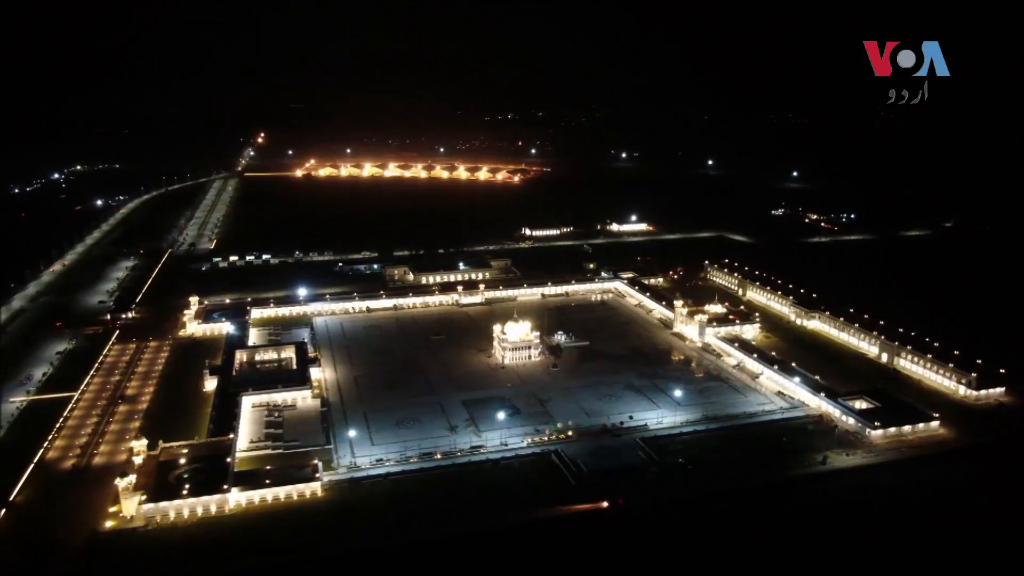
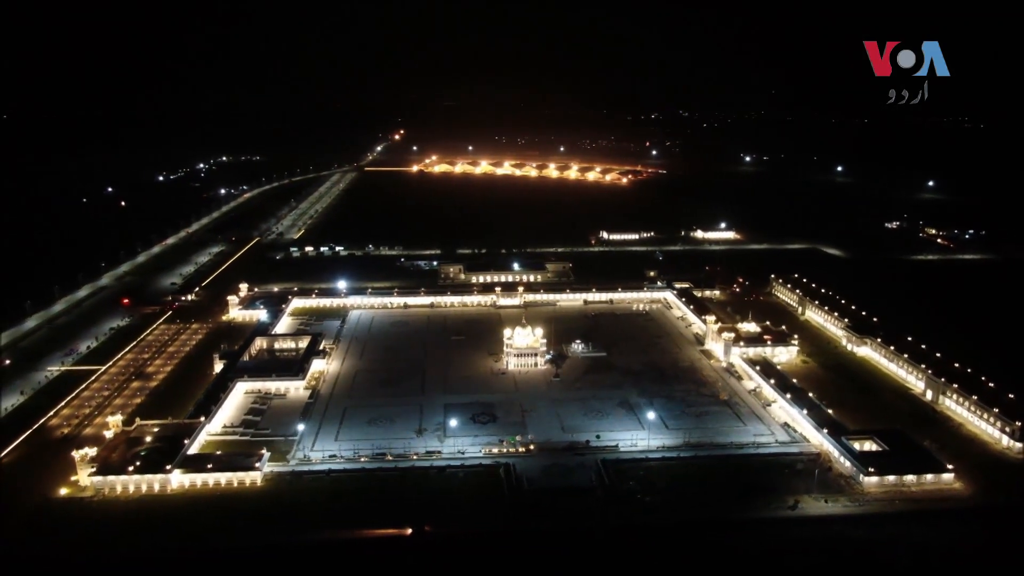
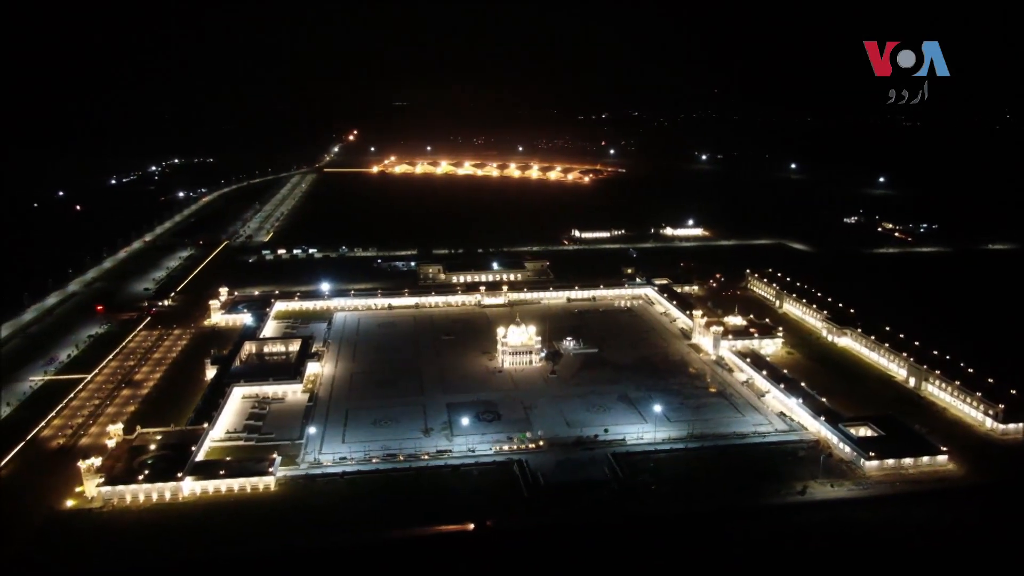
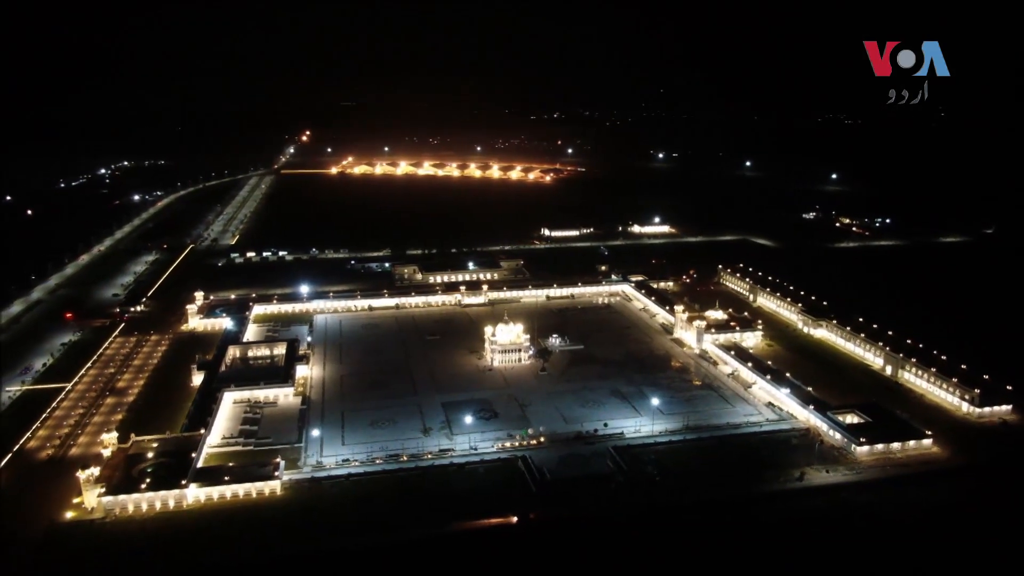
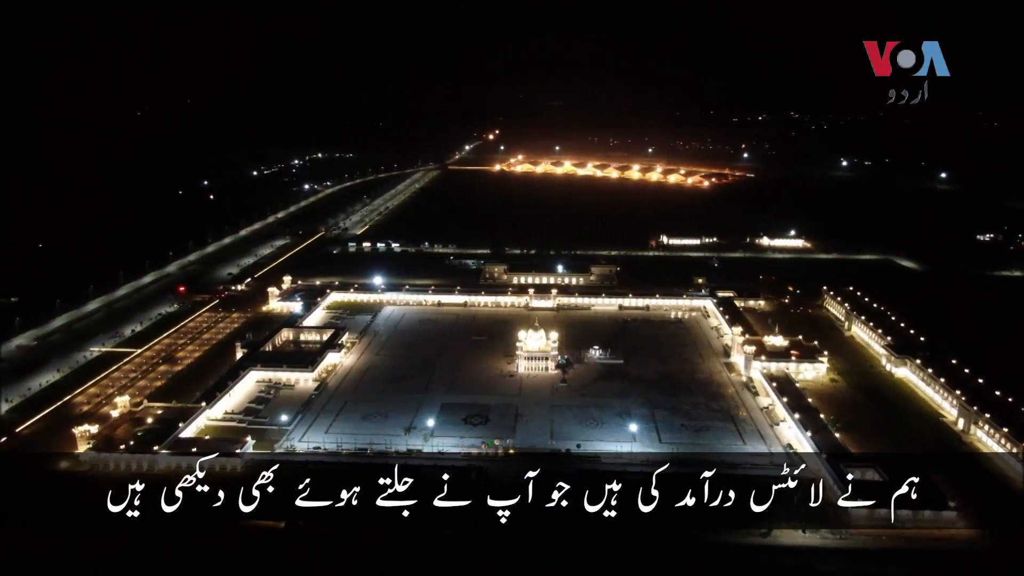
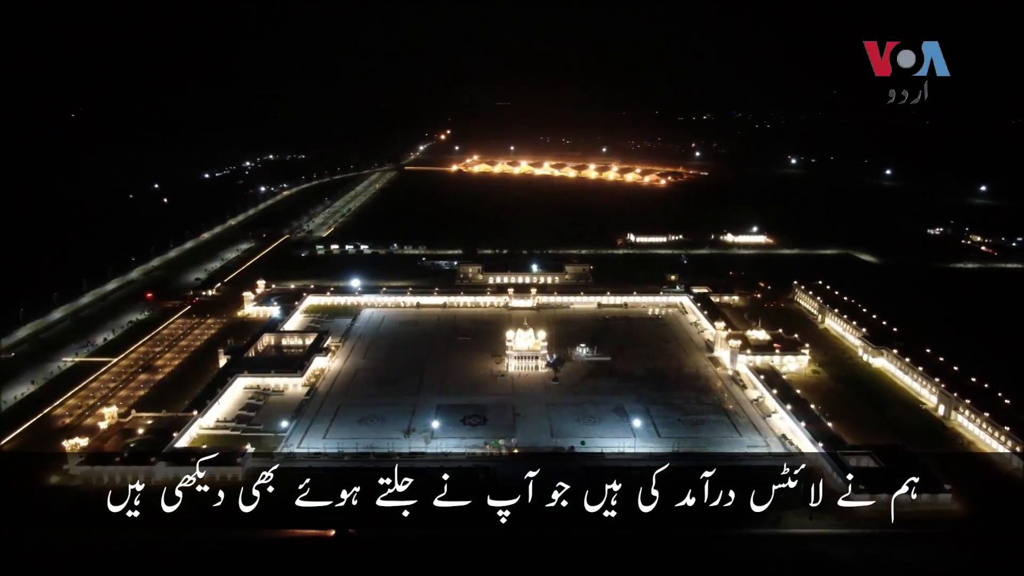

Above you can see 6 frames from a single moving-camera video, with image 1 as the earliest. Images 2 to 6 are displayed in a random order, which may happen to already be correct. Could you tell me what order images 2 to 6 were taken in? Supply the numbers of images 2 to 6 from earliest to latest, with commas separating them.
4, 3, 2, 6, 5
